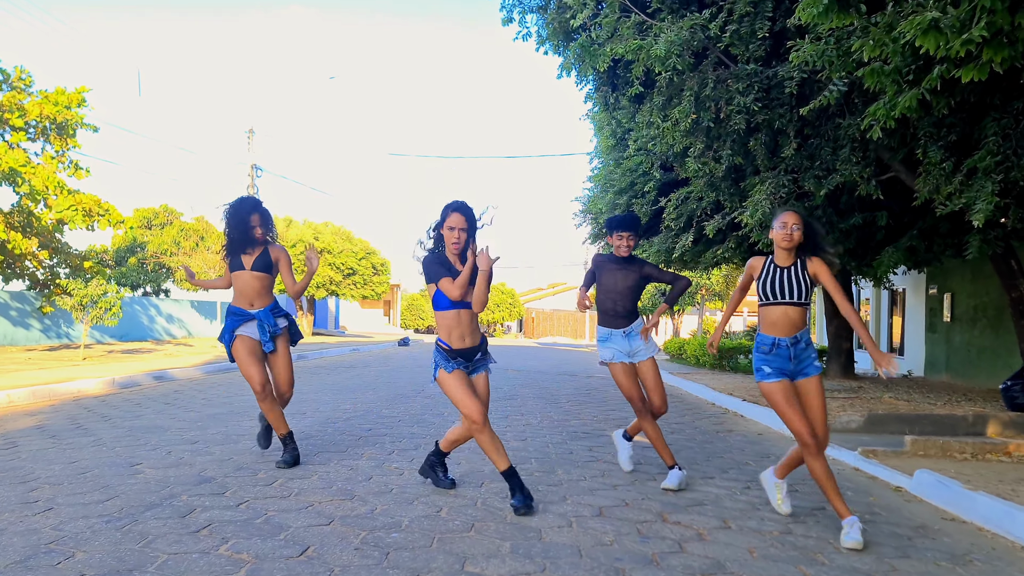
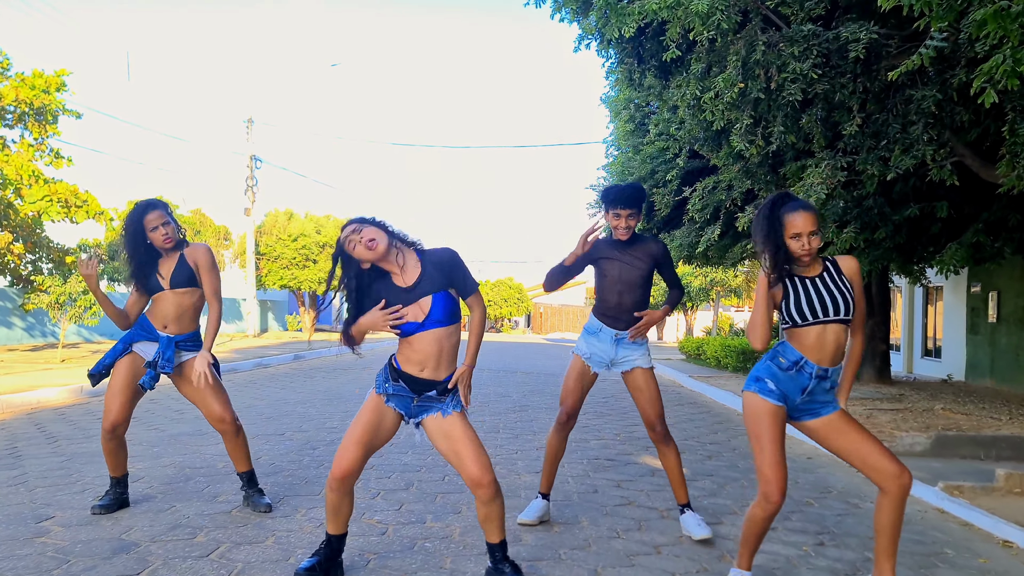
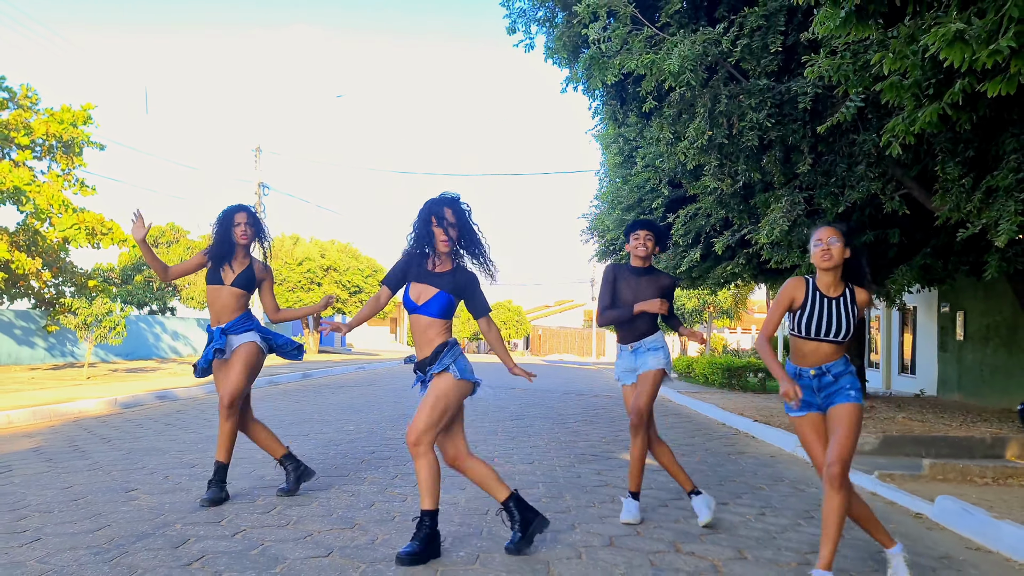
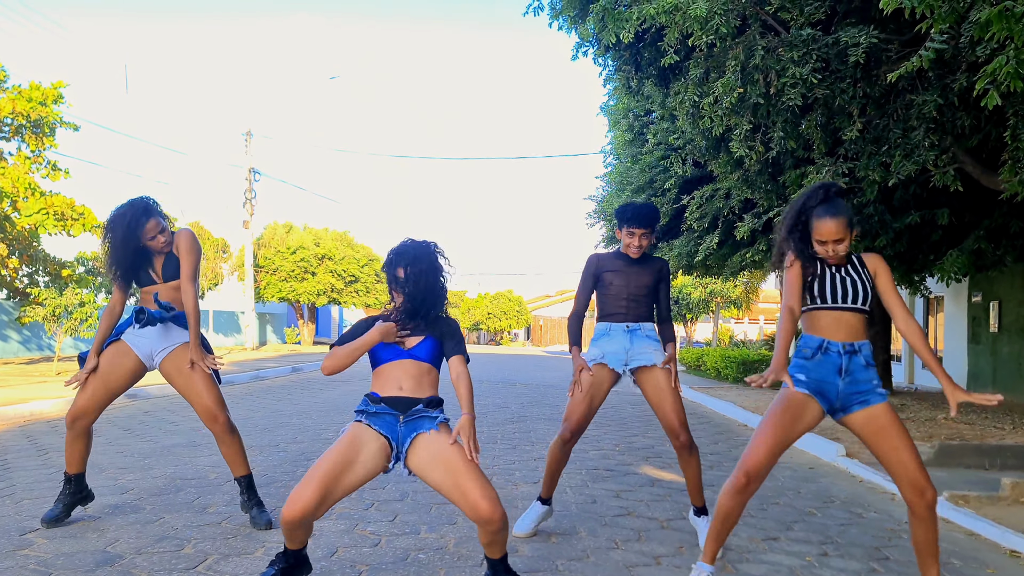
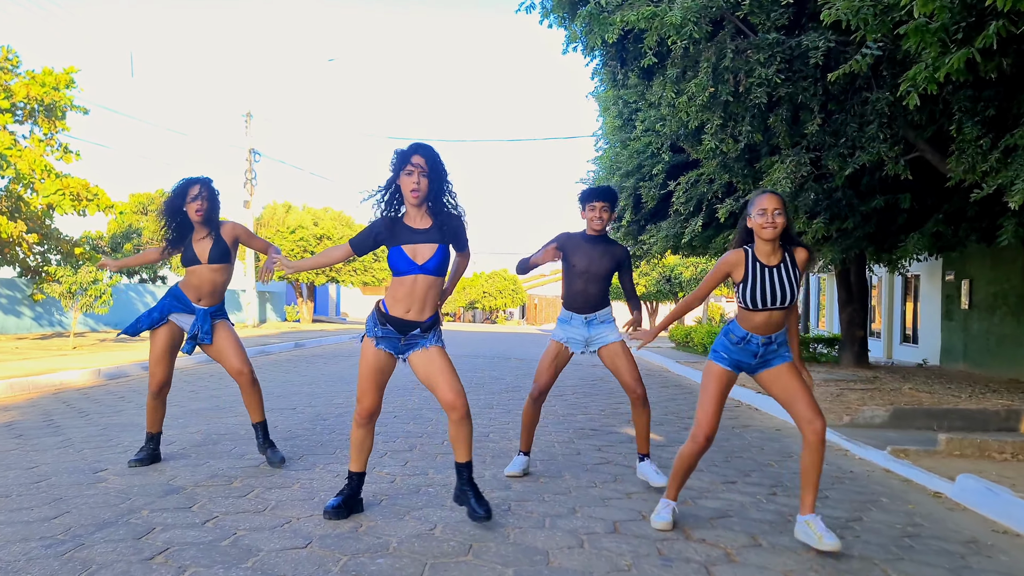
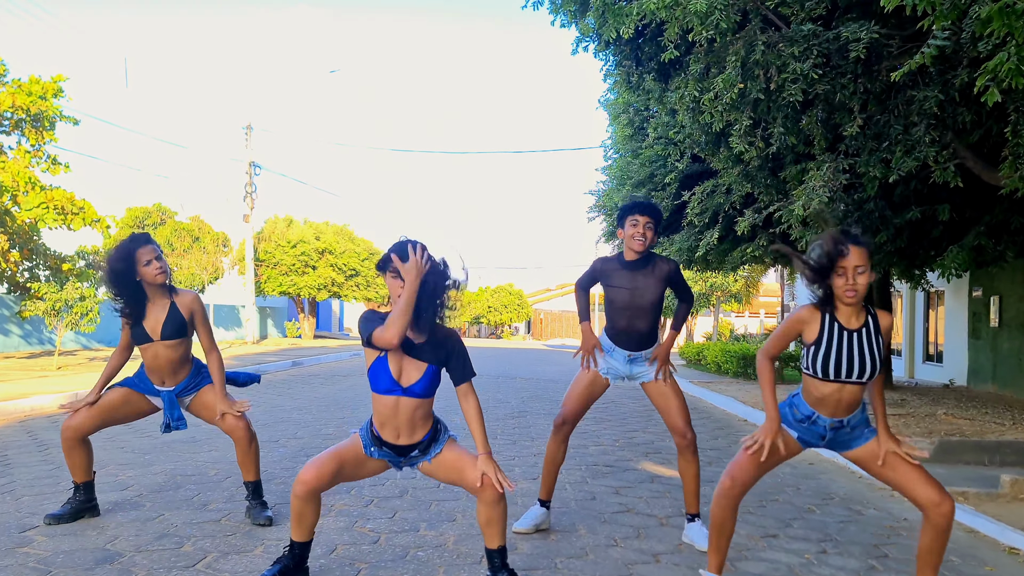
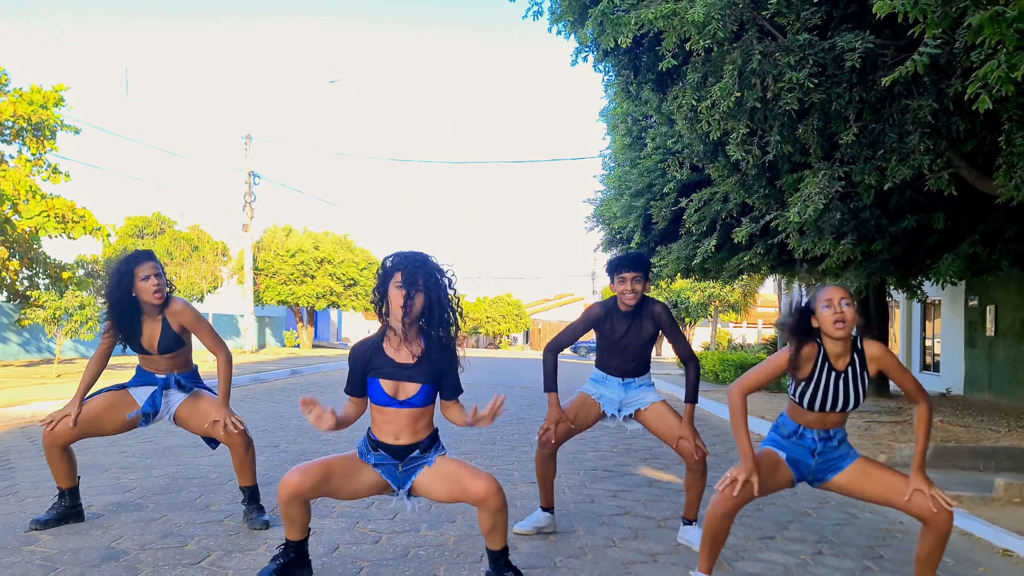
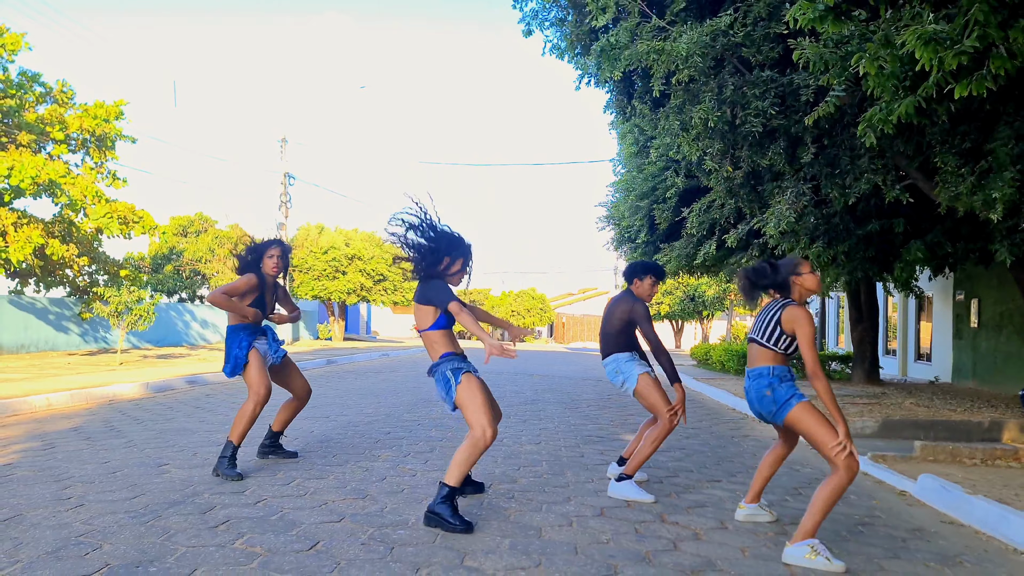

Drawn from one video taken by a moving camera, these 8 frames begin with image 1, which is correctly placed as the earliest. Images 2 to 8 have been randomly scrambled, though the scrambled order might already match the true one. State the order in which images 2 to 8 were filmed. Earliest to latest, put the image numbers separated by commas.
5, 2, 6, 4, 7, 3, 8
